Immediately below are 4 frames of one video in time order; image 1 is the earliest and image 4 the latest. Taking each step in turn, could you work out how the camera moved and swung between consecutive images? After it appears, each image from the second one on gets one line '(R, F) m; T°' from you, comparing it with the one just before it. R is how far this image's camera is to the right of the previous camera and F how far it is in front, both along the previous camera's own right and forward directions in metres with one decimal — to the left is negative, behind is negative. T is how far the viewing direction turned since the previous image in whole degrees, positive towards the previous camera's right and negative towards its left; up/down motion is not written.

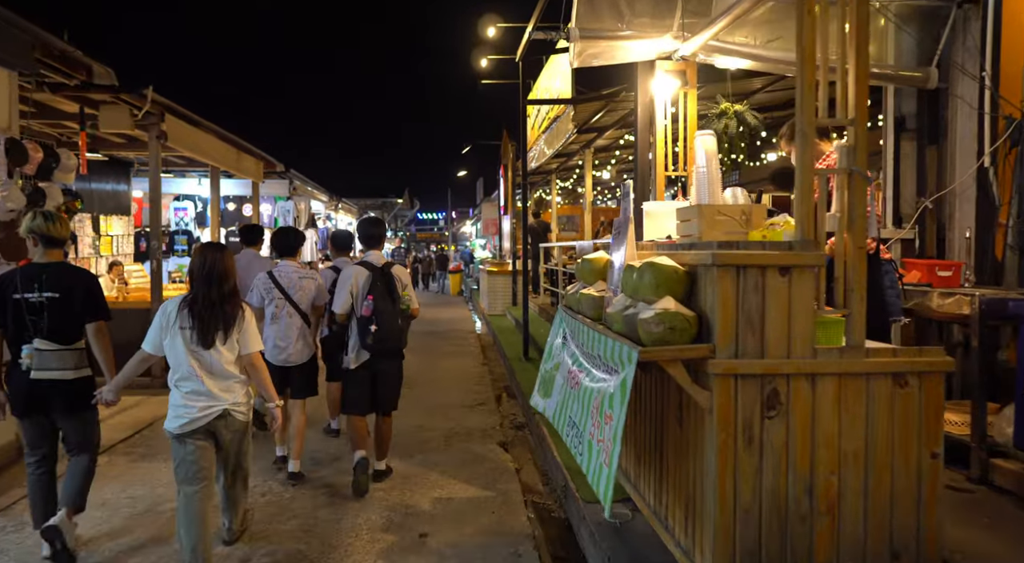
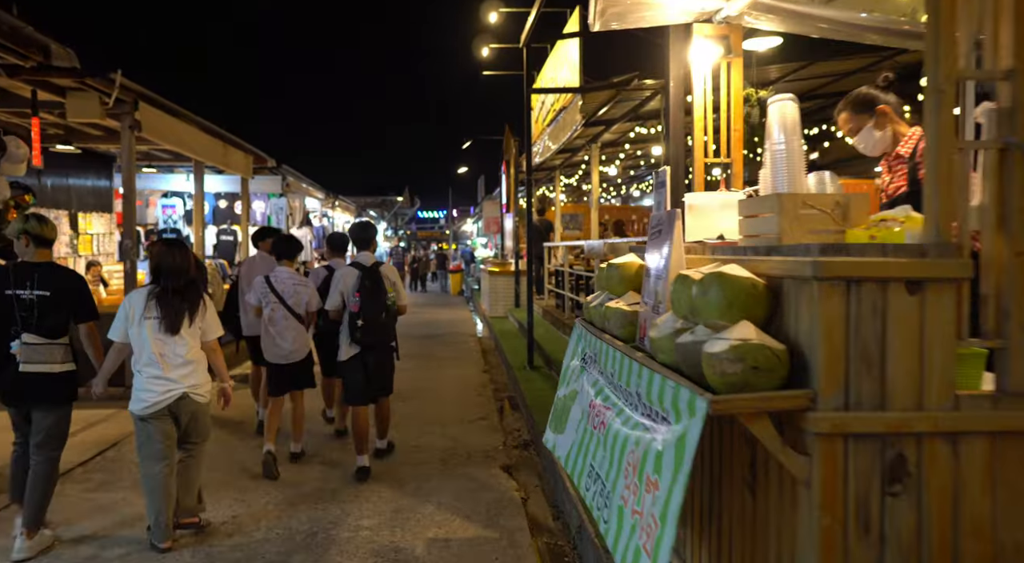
(0.0, +0.6) m; 0°
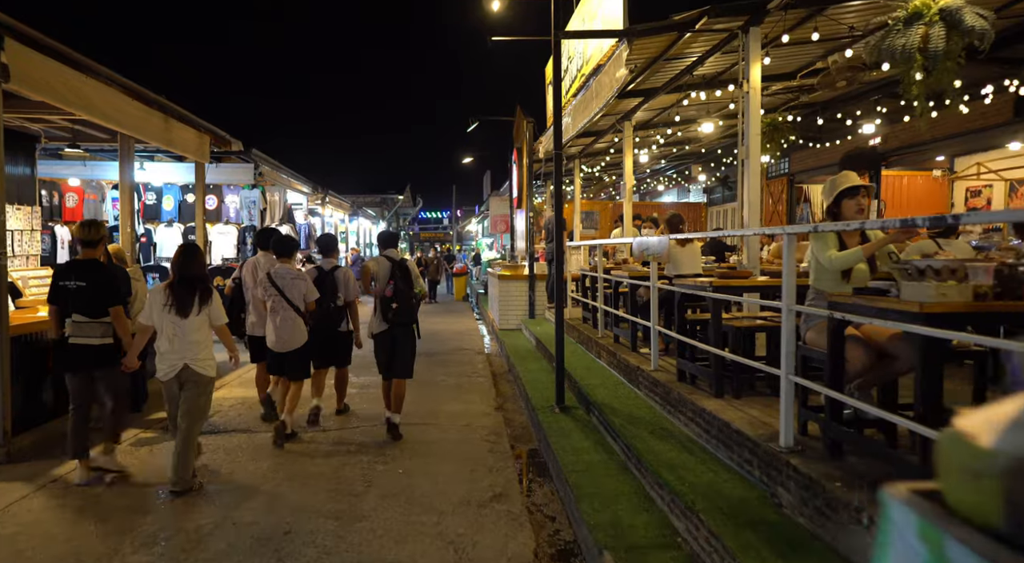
(-0.2, +2.2) m; 0°
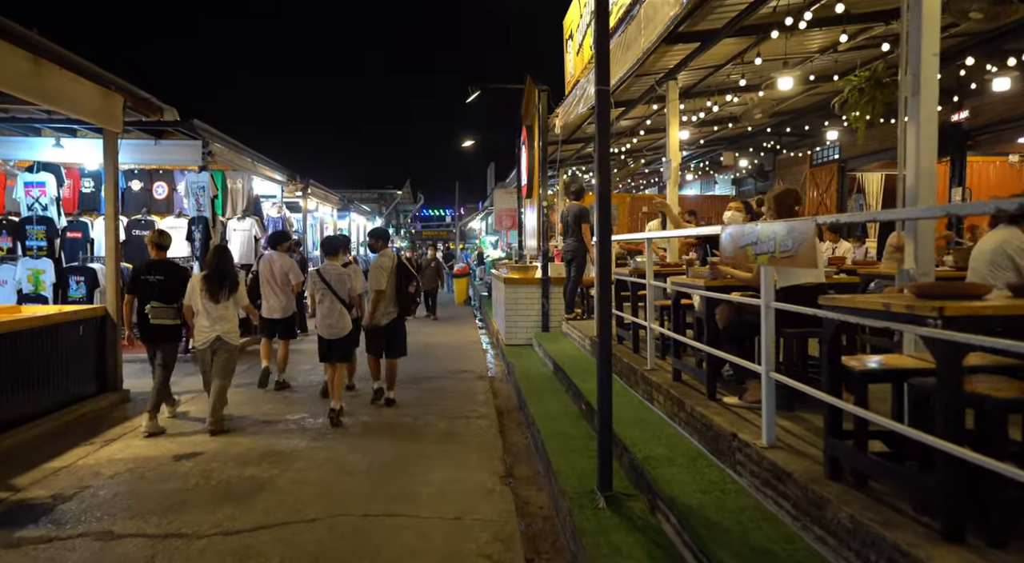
(-0.1, +2.4) m; 0°
